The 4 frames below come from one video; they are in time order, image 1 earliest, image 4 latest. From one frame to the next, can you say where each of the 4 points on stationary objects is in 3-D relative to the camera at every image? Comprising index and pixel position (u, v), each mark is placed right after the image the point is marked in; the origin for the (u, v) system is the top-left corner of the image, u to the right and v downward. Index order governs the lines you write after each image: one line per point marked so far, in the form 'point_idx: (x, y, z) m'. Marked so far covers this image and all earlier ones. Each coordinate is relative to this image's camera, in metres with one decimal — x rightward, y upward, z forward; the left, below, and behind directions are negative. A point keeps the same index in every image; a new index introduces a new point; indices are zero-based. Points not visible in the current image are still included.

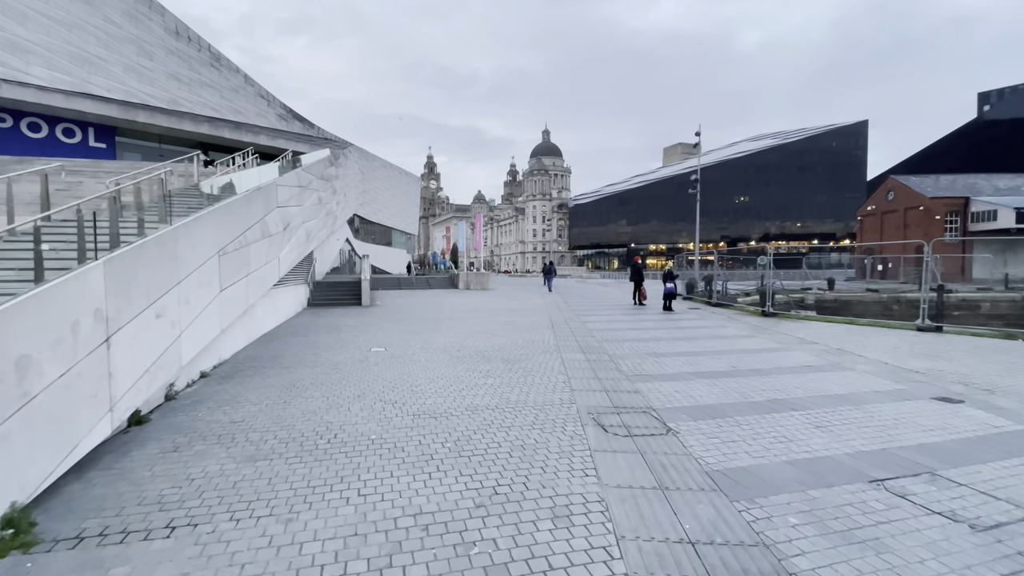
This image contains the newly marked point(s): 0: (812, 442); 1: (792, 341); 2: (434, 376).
0: (+3.1, -1.6, +4.9) m
1: (+6.5, -1.3, +11.2) m
2: (-1.2, -1.3, +7.3) m
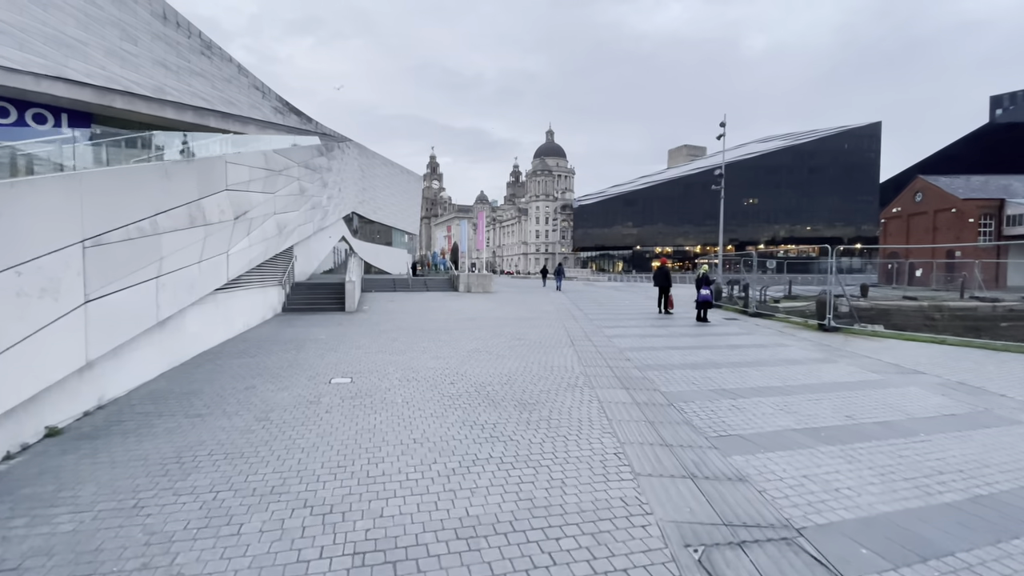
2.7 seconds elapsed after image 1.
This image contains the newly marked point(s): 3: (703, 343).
0: (+3.3, -1.8, +2.3) m
1: (+6.8, -1.5, +8.6) m
2: (-1.0, -1.5, +4.7) m
3: (+4.5, -1.3, +11.3) m
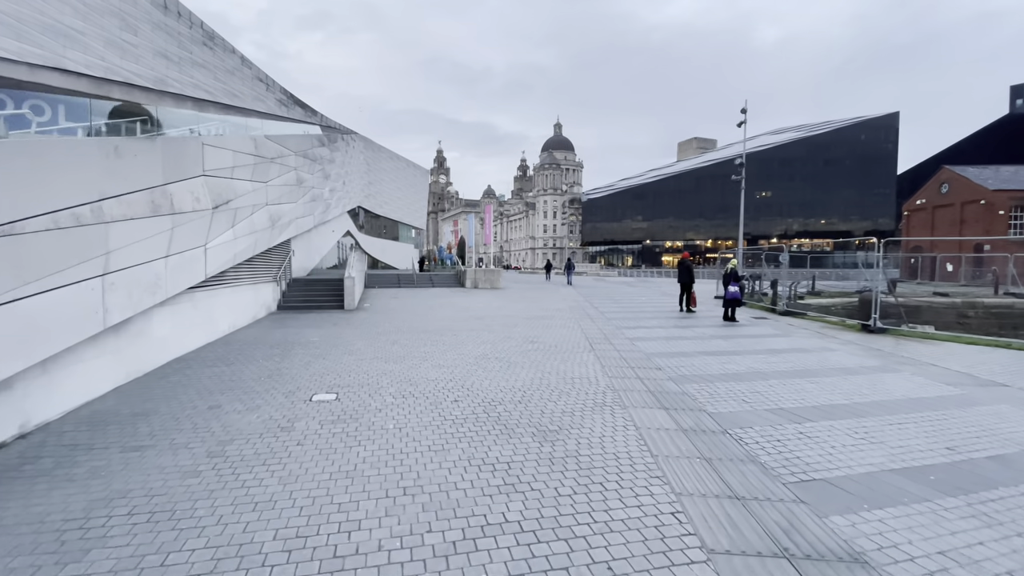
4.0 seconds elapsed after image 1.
0: (+3.4, -1.8, +1.1) m
1: (+7.0, -1.4, +7.4) m
2: (-0.9, -1.5, +3.6) m
3: (+4.7, -1.2, +10.1) m
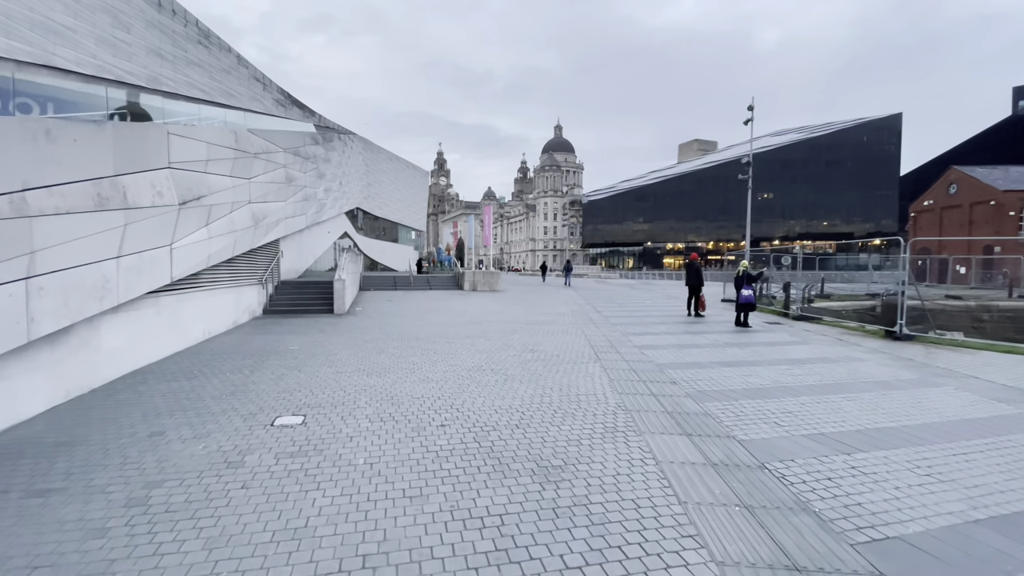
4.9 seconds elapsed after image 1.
0: (+3.3, -1.8, +0.3) m
1: (+6.9, -1.5, +6.6) m
2: (-0.9, -1.5, +2.8) m
3: (+4.7, -1.3, +9.3) m
